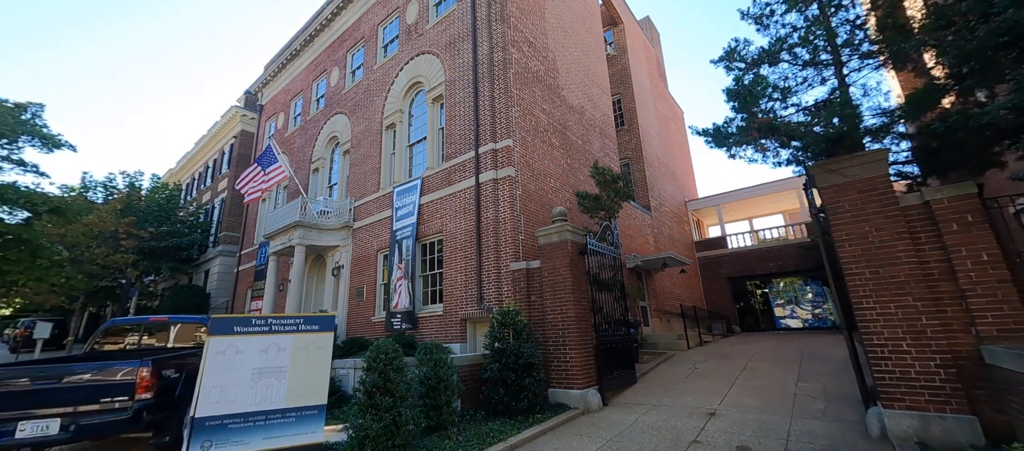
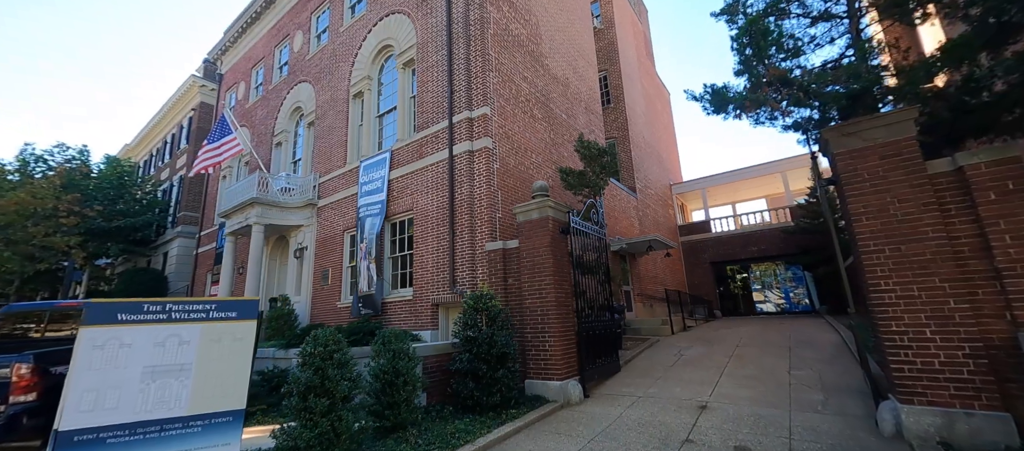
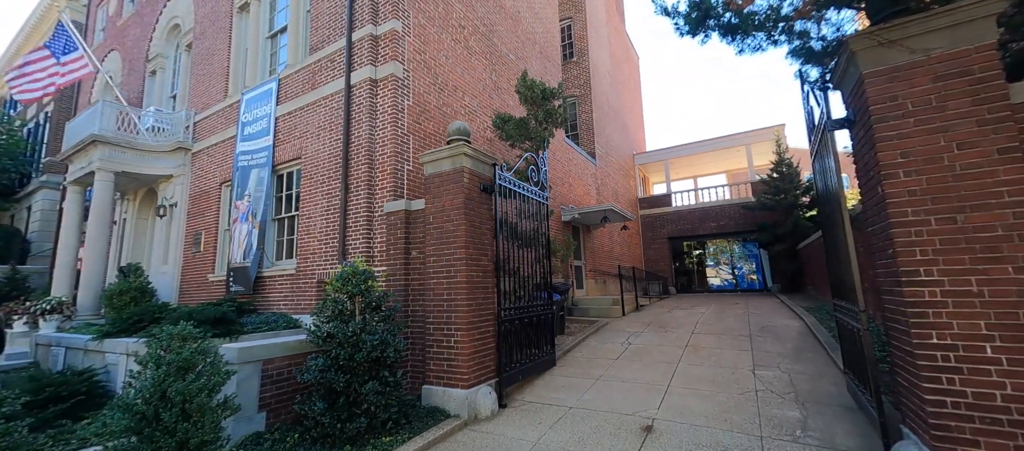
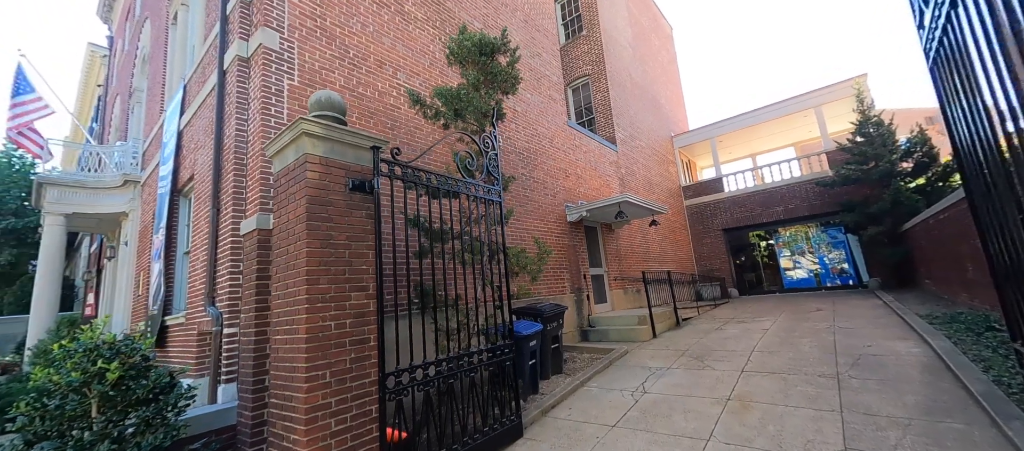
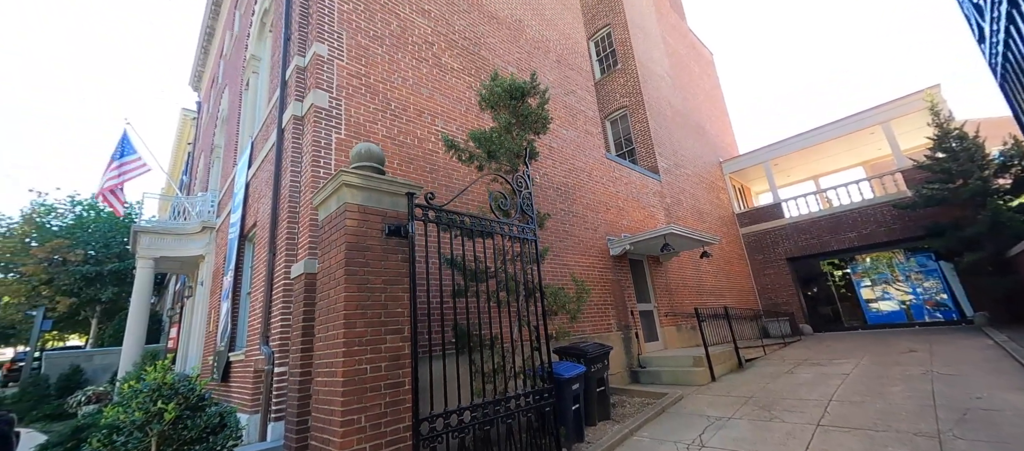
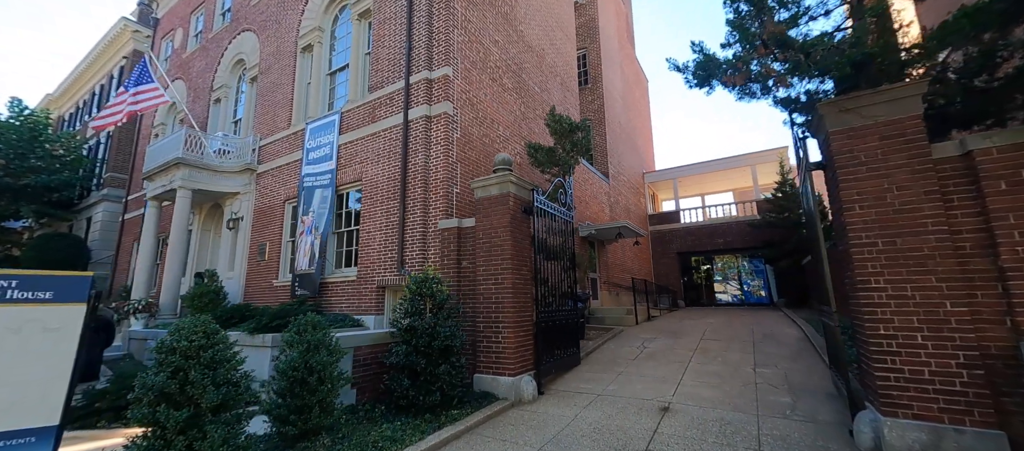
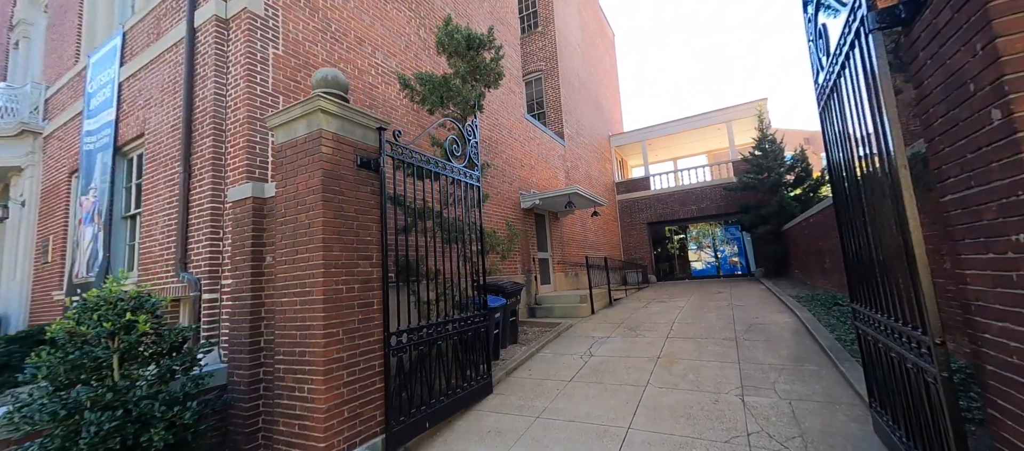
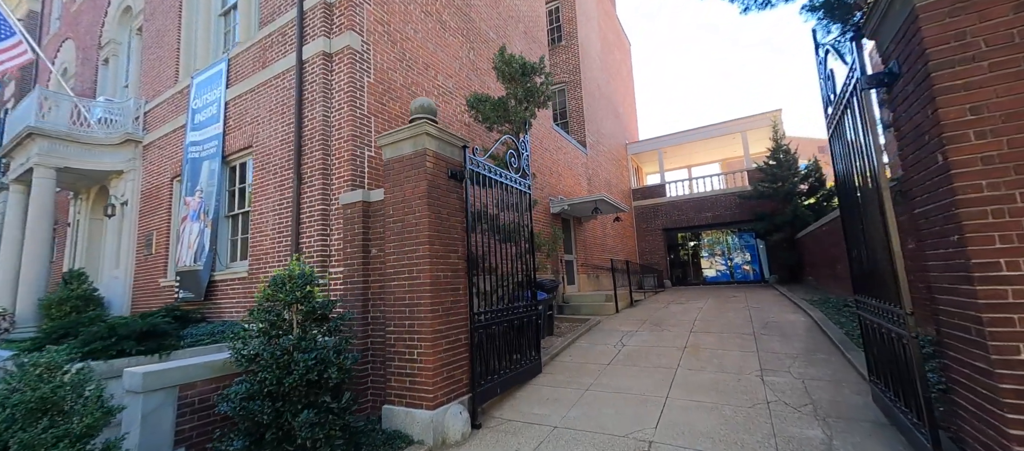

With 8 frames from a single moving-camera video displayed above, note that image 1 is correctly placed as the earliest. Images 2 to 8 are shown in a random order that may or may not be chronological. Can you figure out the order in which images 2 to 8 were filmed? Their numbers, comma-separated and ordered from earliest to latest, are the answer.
2, 6, 3, 8, 7, 4, 5
